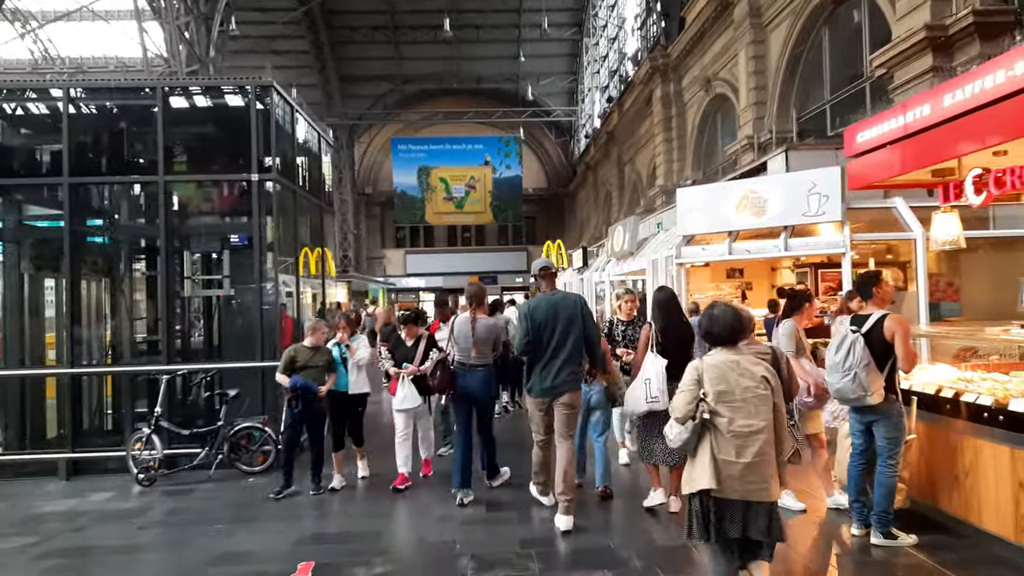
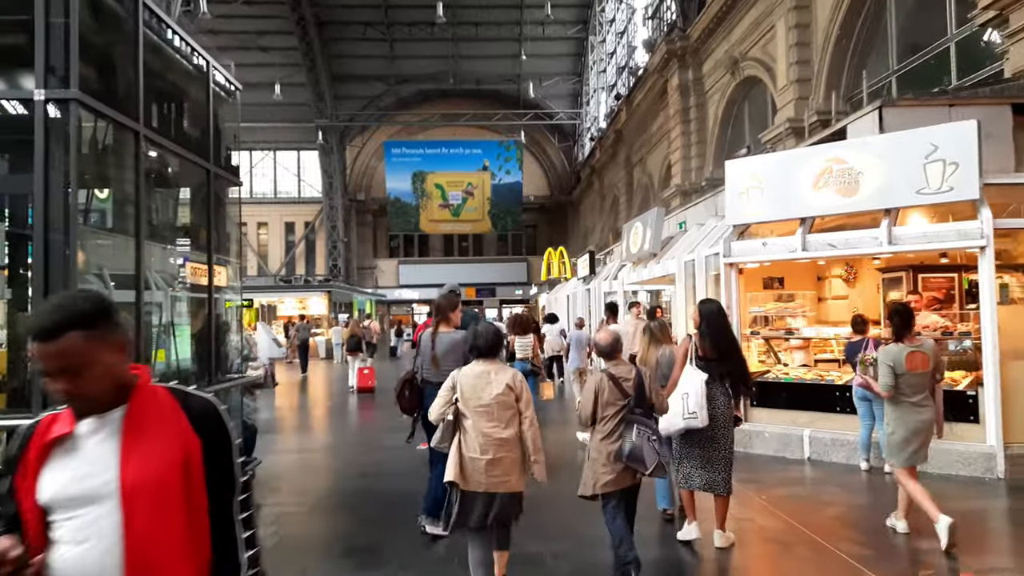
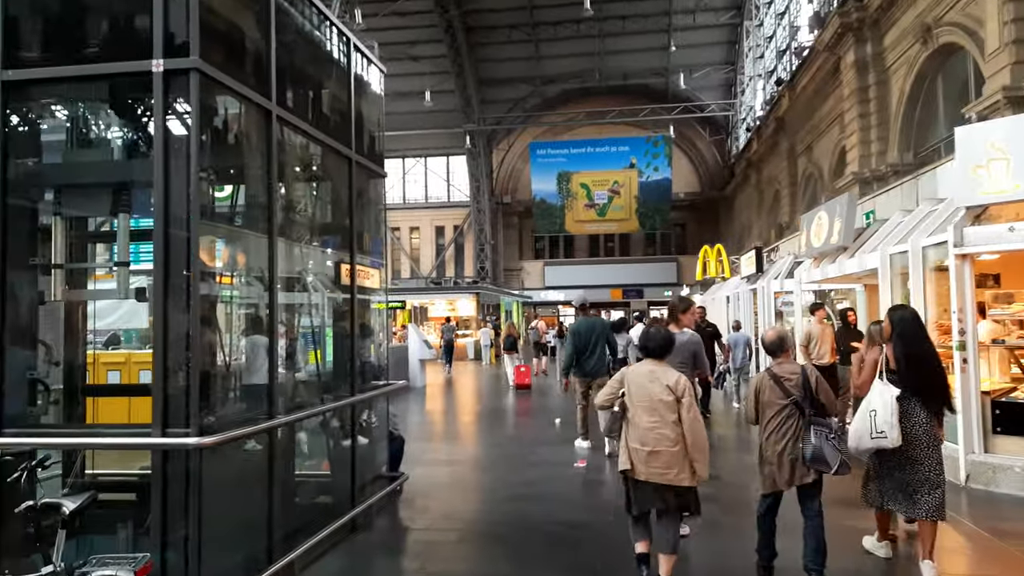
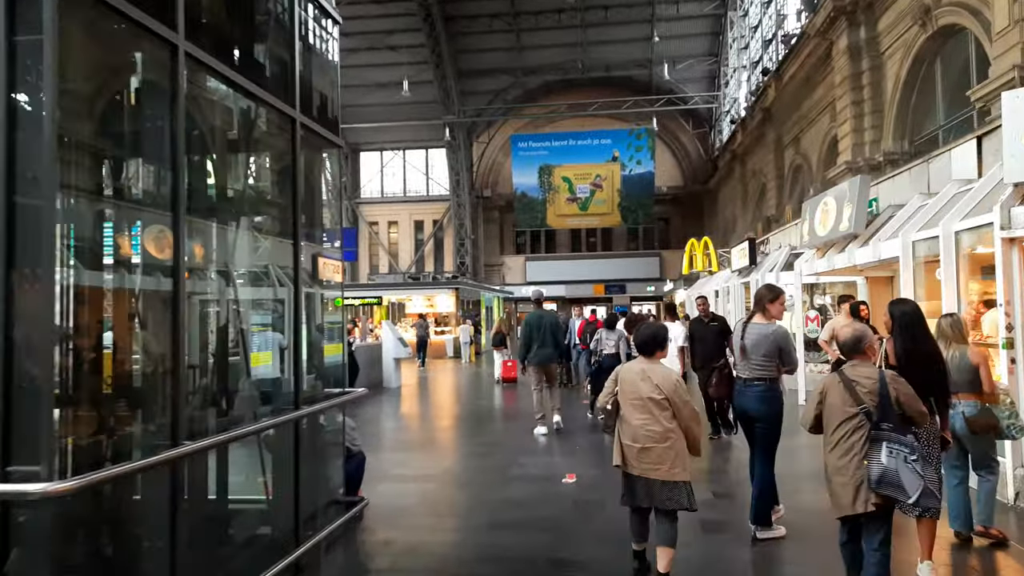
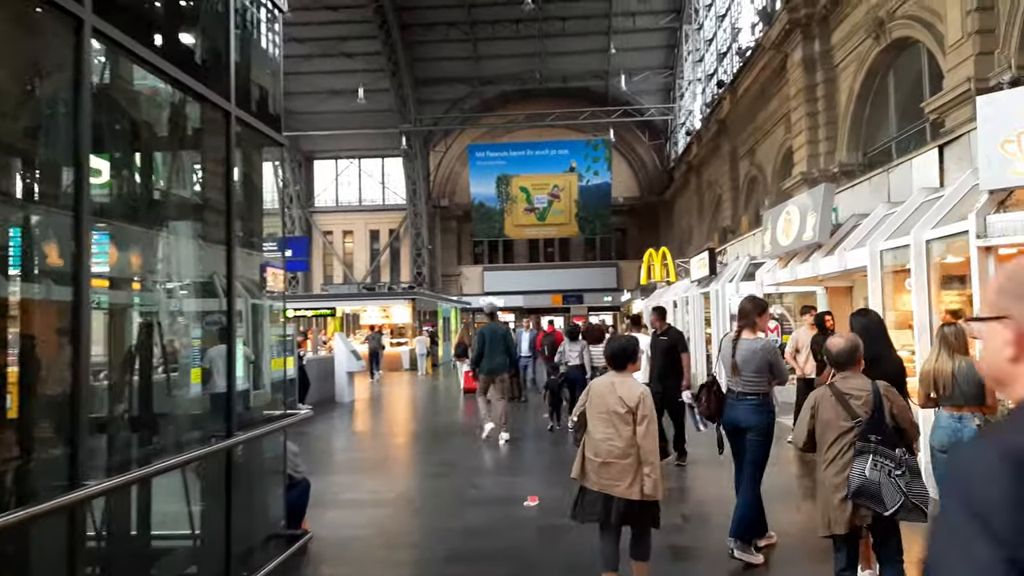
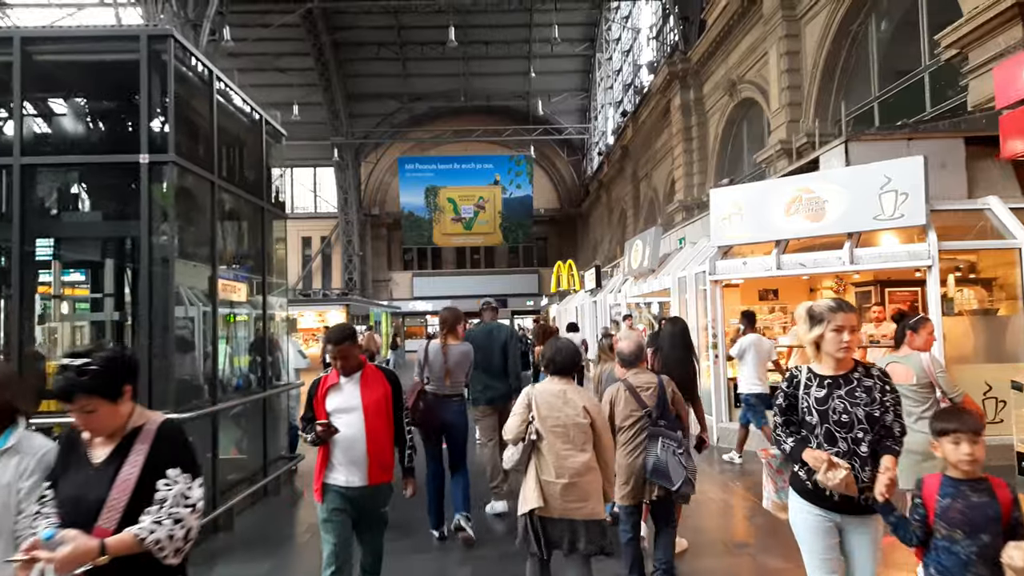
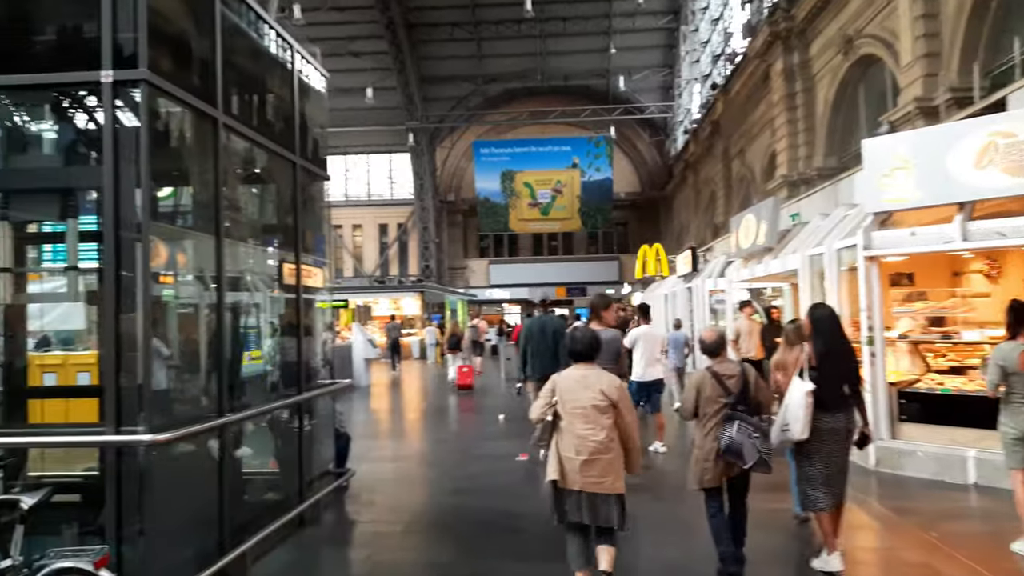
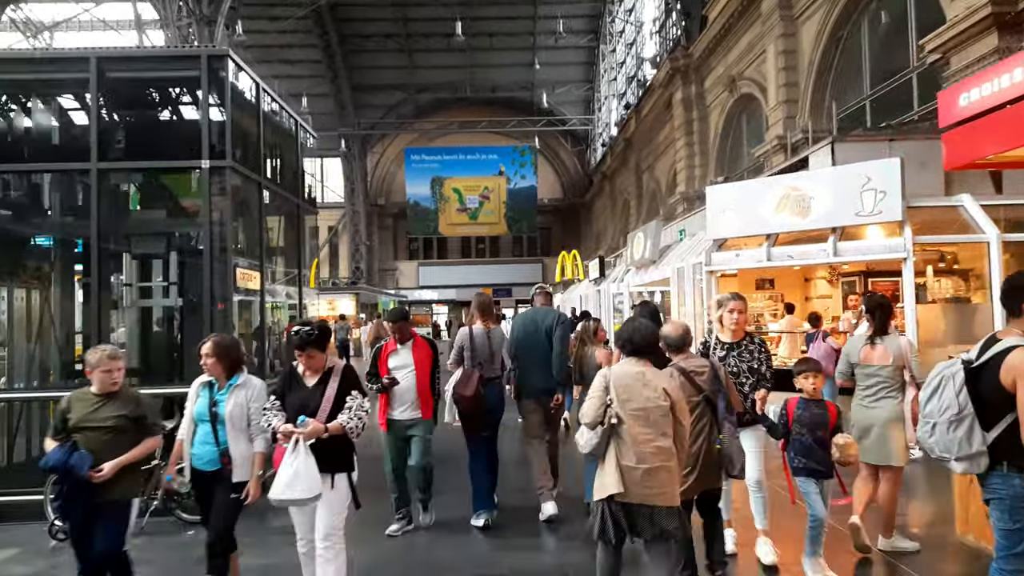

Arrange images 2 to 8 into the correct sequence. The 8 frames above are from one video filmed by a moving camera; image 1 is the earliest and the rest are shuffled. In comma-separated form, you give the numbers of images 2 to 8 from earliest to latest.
8, 6, 2, 7, 3, 4, 5
